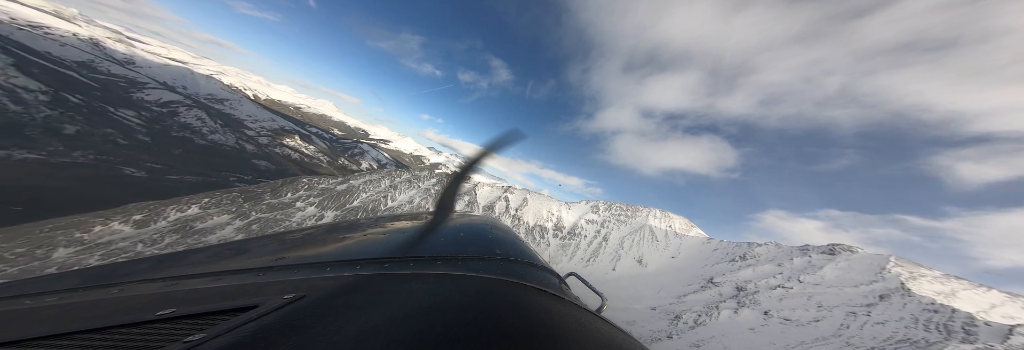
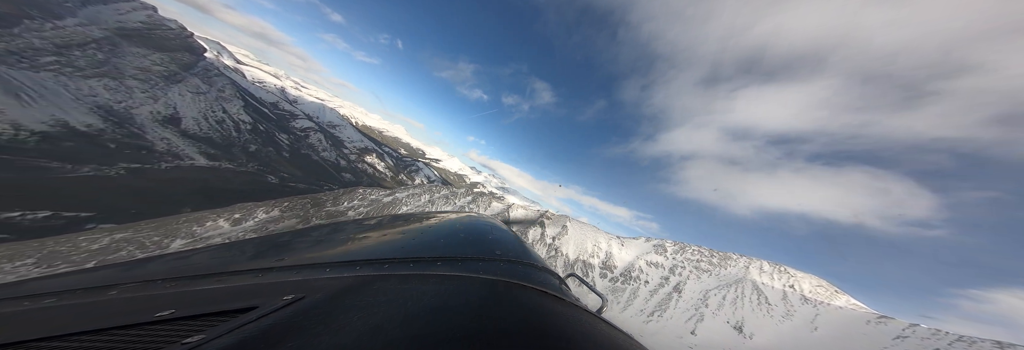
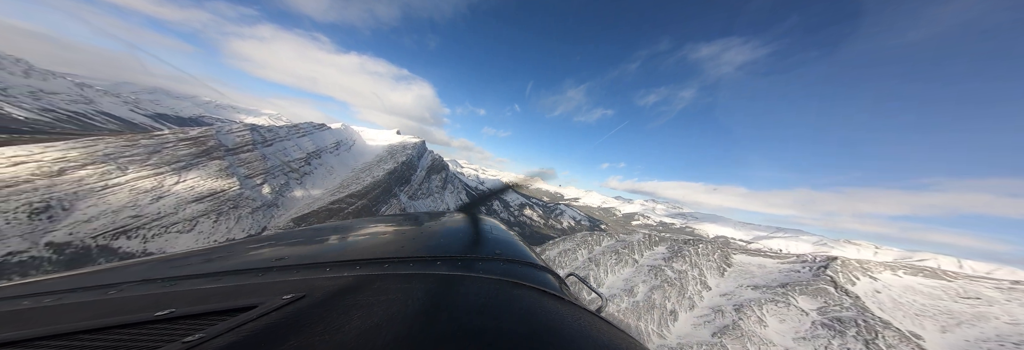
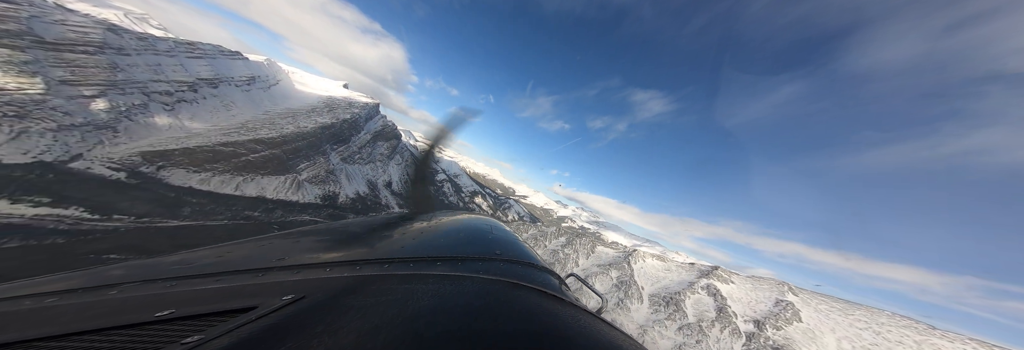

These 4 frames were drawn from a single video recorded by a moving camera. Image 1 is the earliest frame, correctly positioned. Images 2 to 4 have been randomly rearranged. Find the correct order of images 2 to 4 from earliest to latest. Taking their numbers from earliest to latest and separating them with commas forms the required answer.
2, 4, 3
